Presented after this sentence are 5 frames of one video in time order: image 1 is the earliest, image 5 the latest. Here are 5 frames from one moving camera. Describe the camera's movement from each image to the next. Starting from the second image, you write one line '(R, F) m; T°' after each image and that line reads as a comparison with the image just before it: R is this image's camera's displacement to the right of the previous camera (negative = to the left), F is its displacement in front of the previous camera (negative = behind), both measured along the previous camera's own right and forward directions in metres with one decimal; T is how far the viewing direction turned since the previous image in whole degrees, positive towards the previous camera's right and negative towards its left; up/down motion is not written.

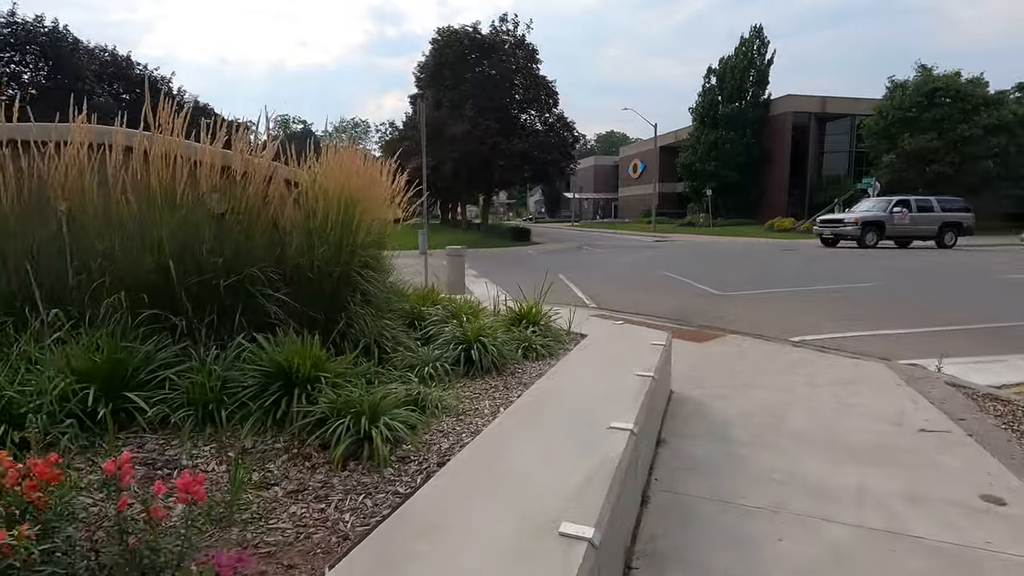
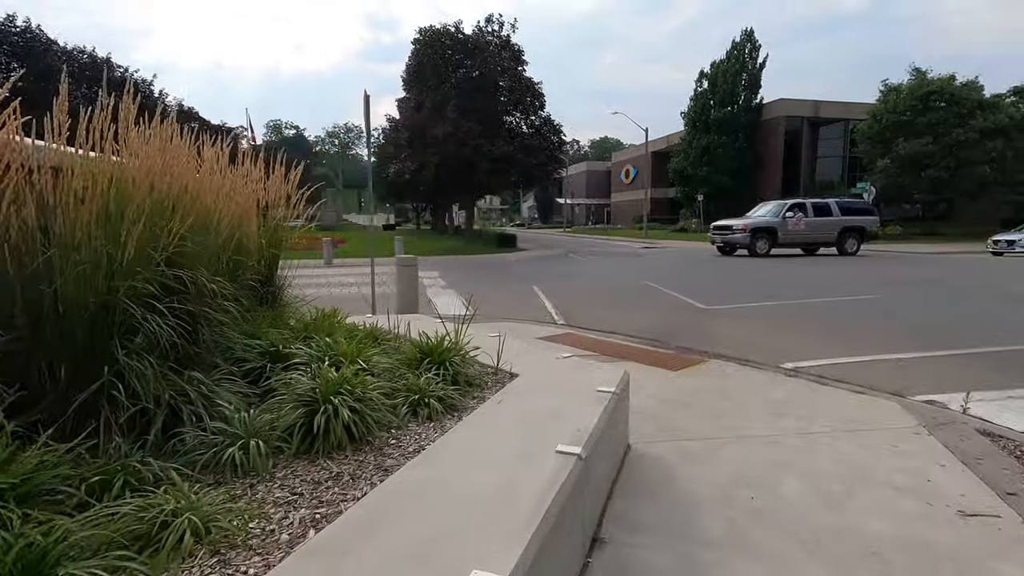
(+0.6, +1.1) m; +1°
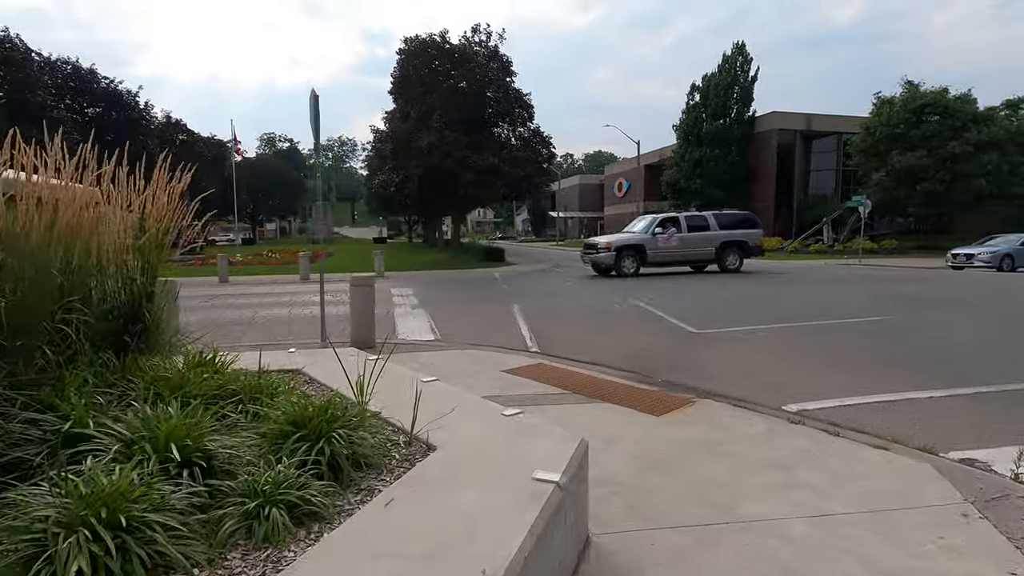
(+0.4, +1.0) m; +1°
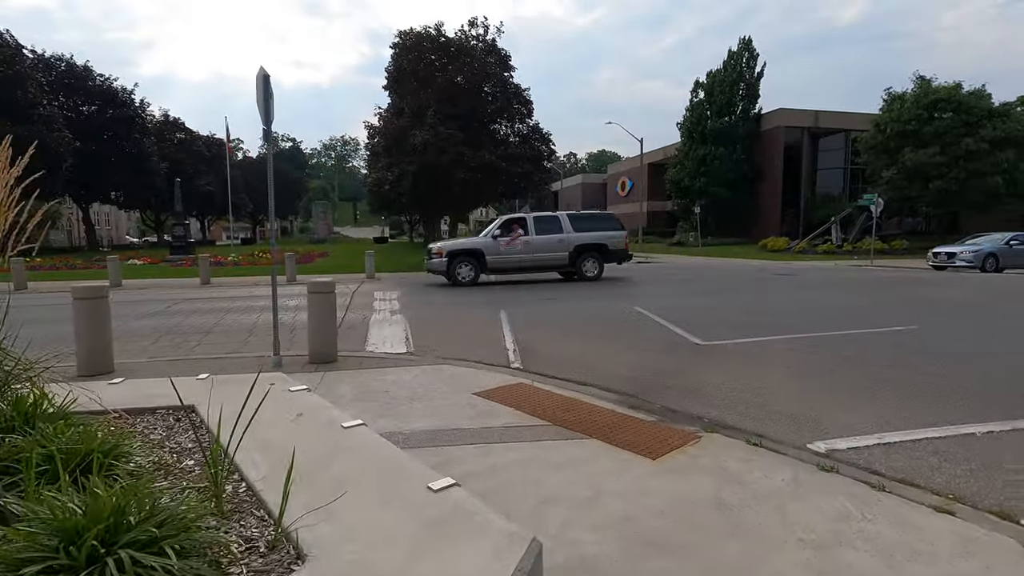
(+0.3, +1.0) m; 0°
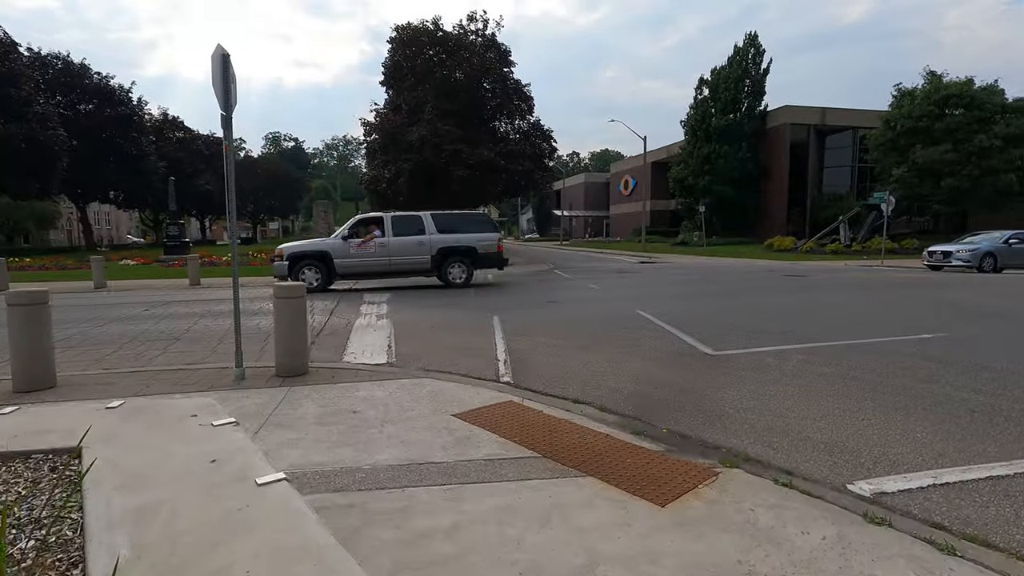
(+0.2, +0.7) m; 0°
